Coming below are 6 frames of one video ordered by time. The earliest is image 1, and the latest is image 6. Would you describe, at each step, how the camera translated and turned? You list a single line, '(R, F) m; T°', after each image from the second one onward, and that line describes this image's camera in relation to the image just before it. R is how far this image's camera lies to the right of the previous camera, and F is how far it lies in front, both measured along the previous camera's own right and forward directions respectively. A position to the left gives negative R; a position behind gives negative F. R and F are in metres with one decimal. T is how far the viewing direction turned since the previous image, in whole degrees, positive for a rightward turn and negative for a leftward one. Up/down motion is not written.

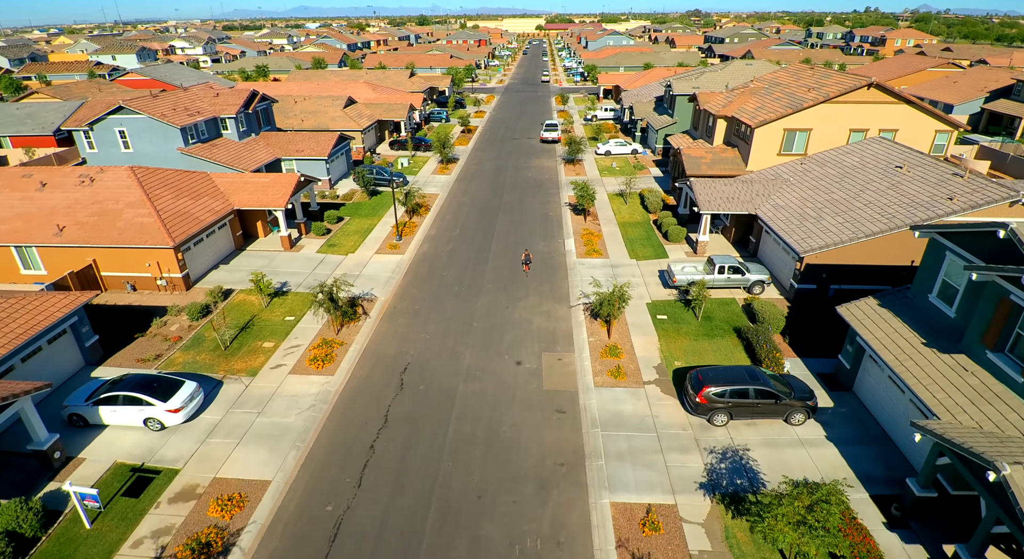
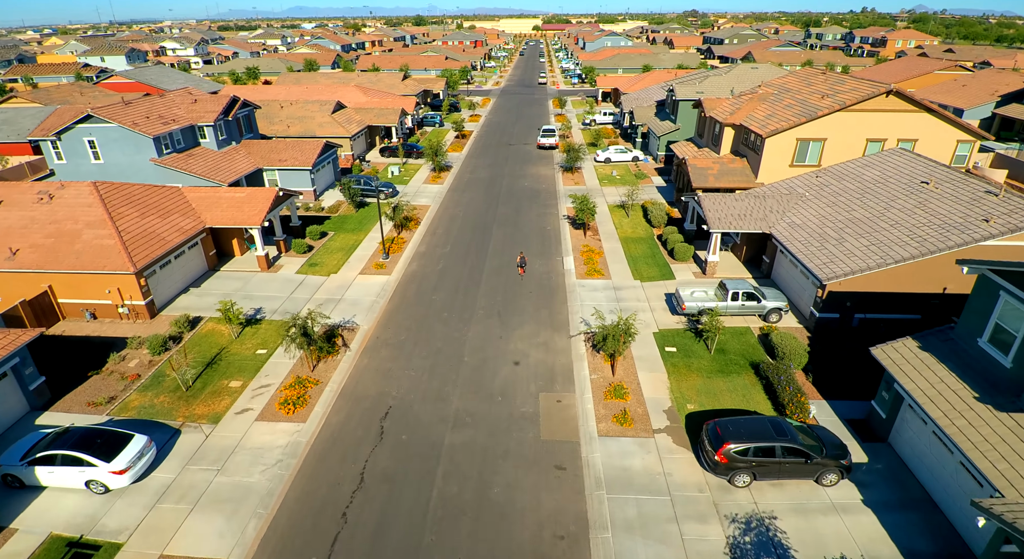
(+0.1, +2.0) m; 0°
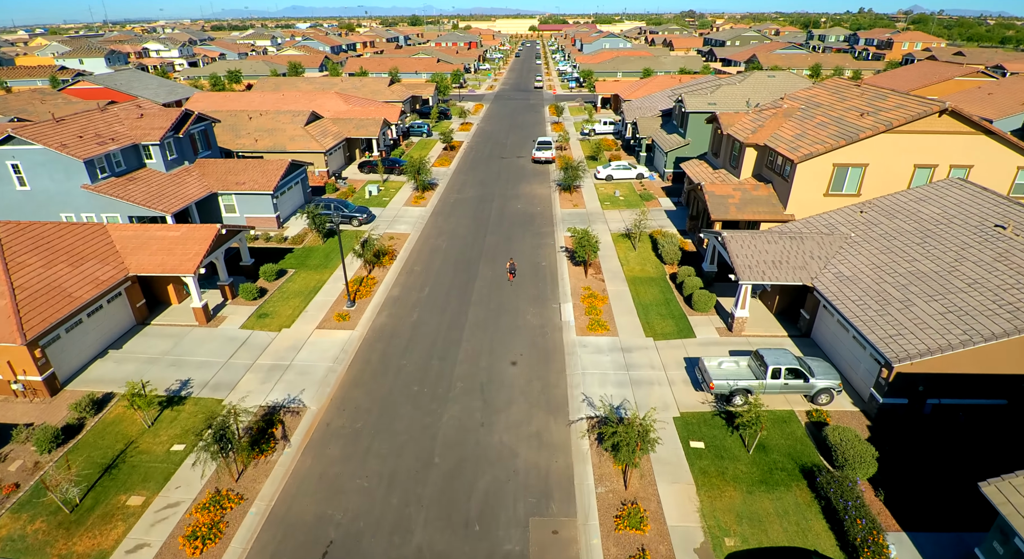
(+0.4, +4.3) m; 0°
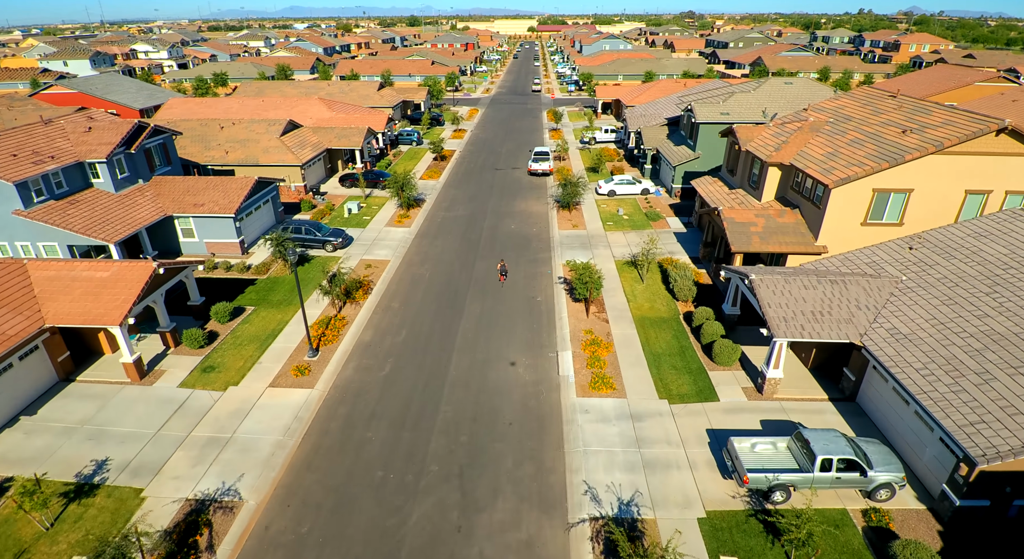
(+0.4, +3.4) m; 0°
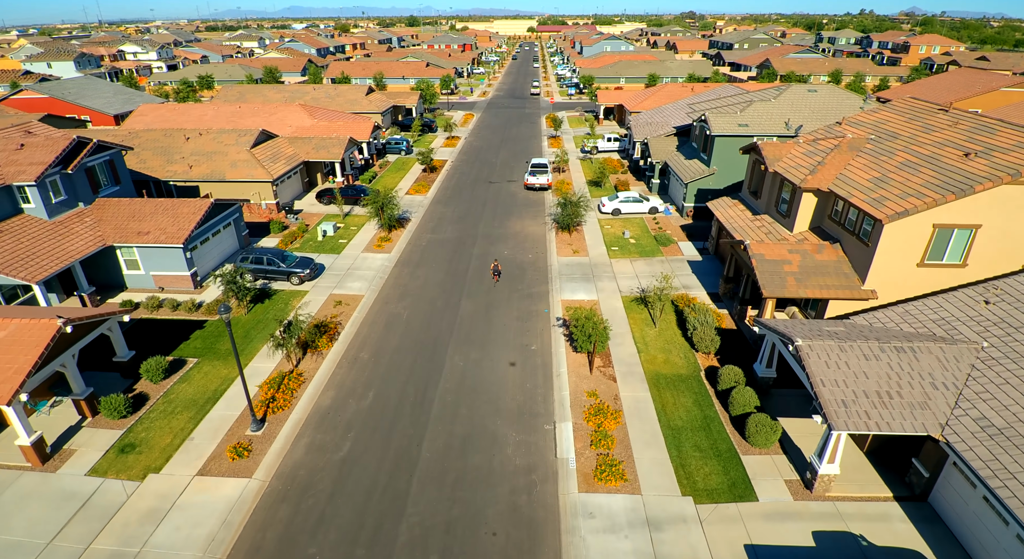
(+0.4, +3.6) m; 0°
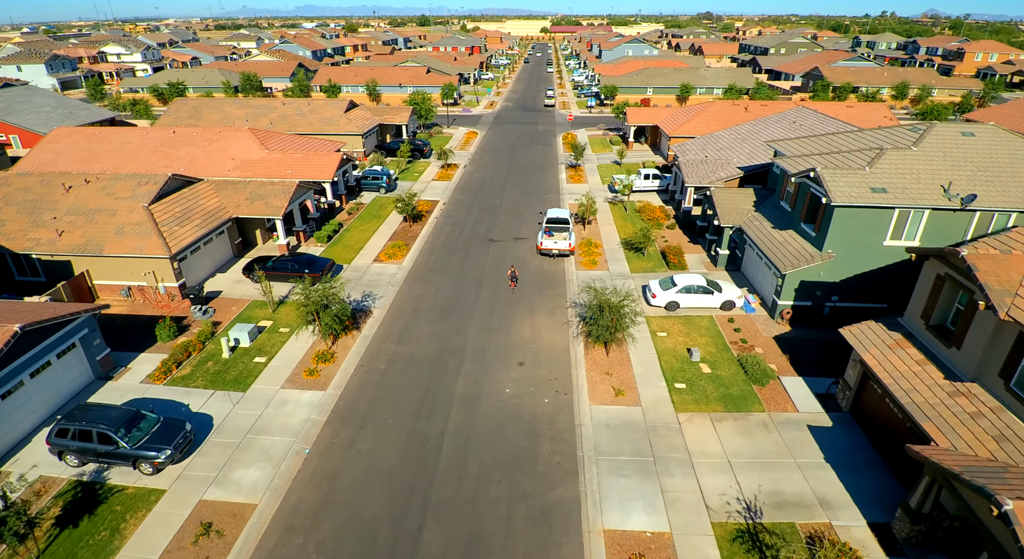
(0.0, +10.6) m; -1°
